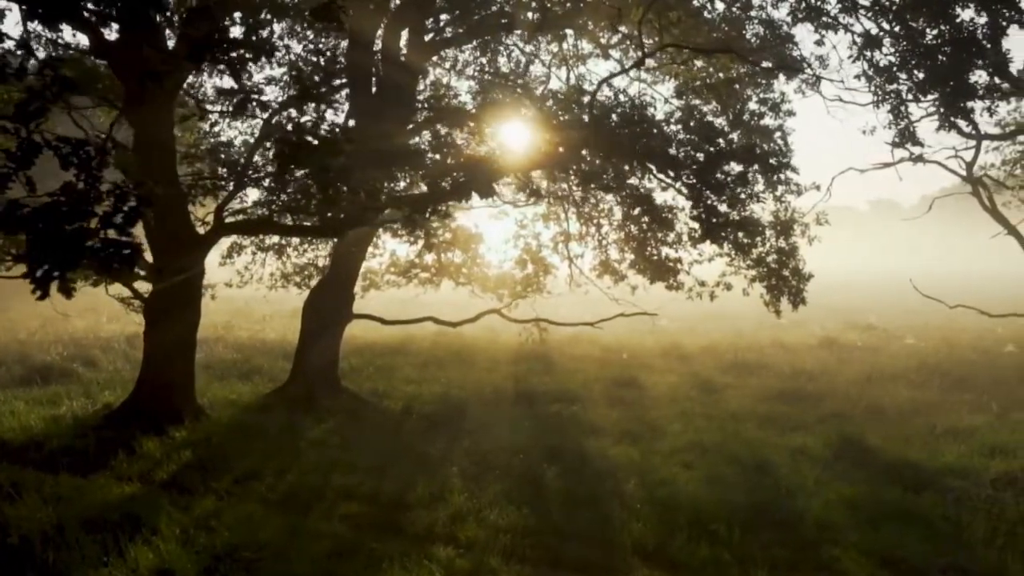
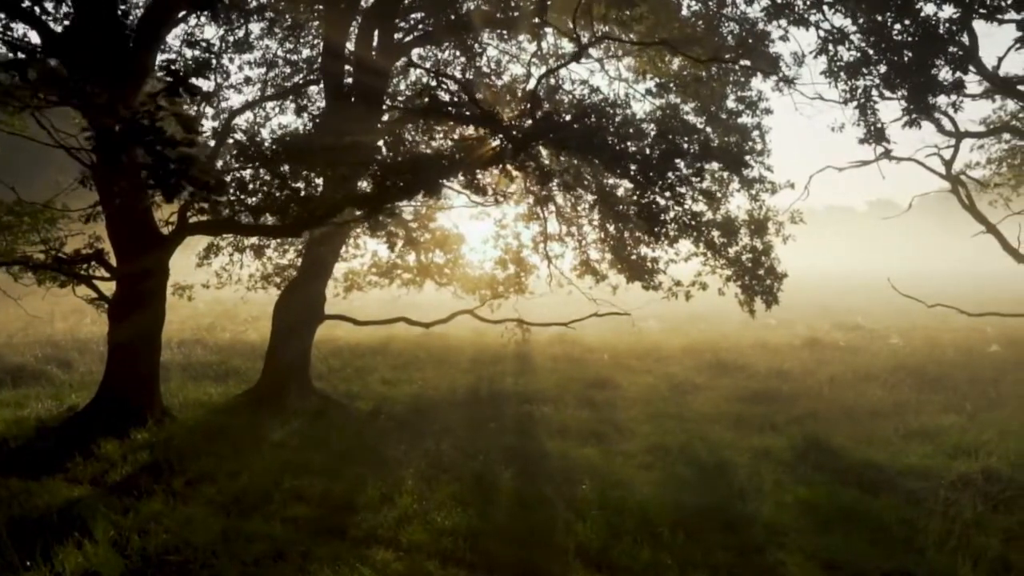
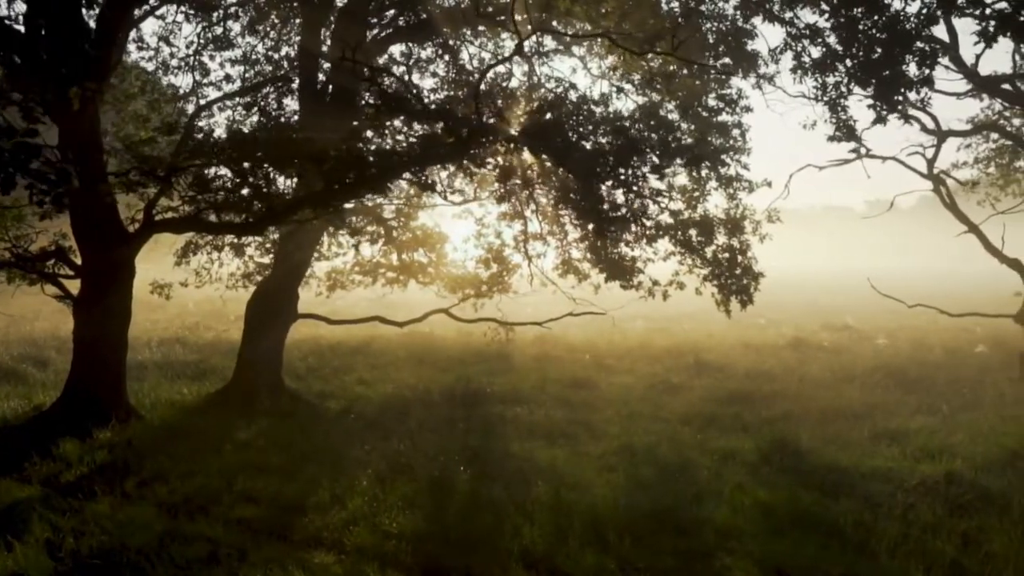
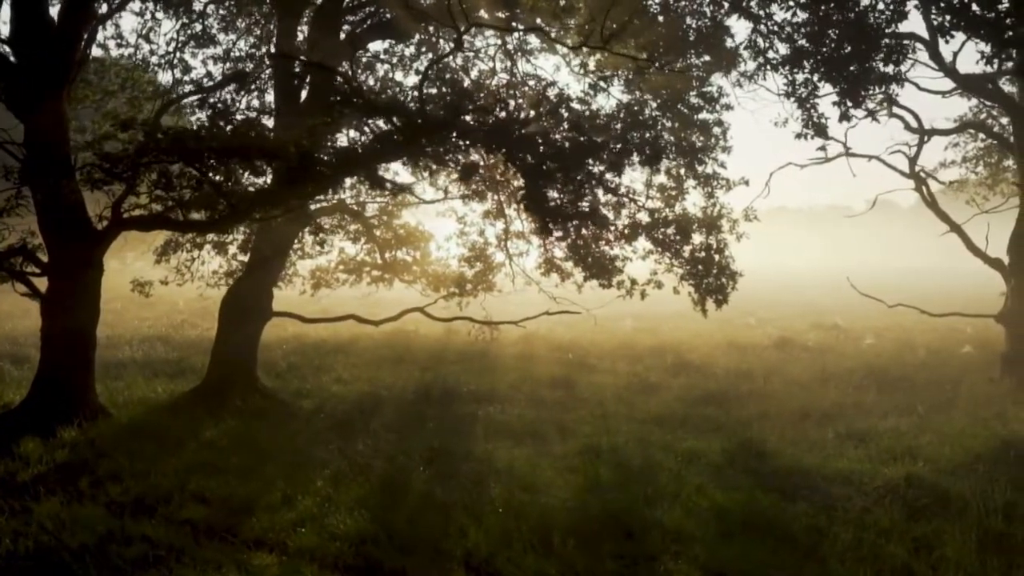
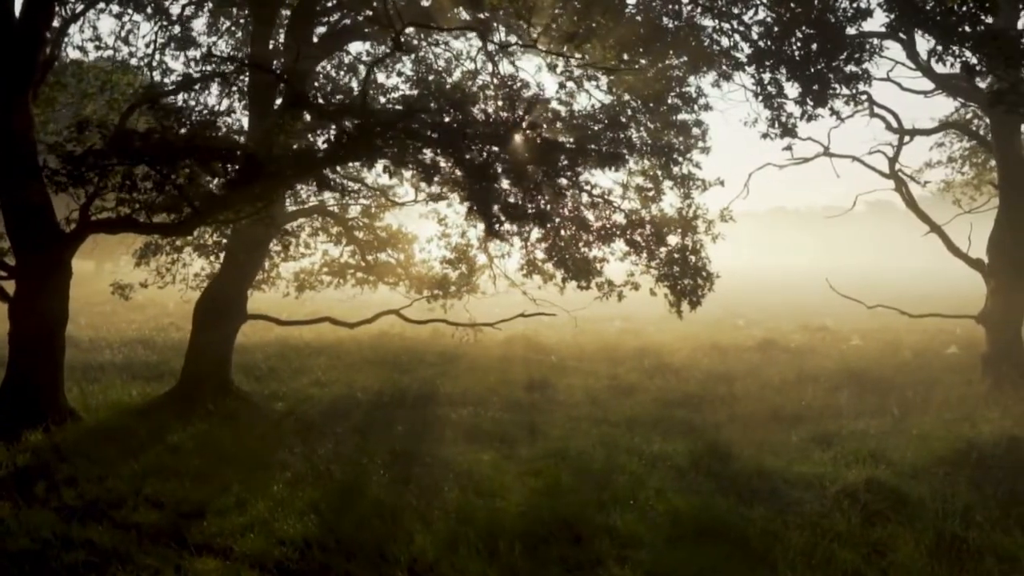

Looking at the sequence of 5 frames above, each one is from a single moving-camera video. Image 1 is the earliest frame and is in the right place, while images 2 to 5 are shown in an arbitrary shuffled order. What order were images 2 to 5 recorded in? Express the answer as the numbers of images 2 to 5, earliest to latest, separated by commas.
2, 3, 4, 5
